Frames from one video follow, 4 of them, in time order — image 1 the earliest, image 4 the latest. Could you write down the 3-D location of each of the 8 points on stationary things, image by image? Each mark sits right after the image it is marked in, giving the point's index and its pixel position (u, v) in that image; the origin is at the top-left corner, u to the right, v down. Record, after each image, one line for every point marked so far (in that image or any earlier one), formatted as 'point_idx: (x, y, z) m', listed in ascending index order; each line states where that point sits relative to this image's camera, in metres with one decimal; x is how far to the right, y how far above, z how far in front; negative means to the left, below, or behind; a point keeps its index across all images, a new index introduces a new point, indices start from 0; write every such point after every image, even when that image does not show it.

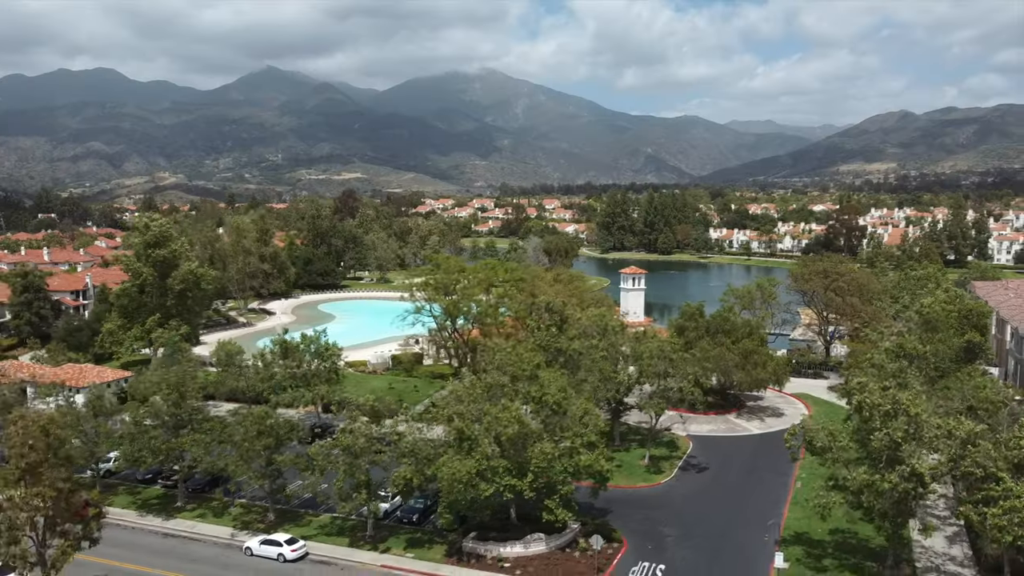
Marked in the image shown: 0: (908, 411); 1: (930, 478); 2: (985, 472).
0: (+9.6, -3.0, +19.8) m
1: (+9.9, -4.5, +19.3) m
2: (+11.0, -4.3, +18.9) m
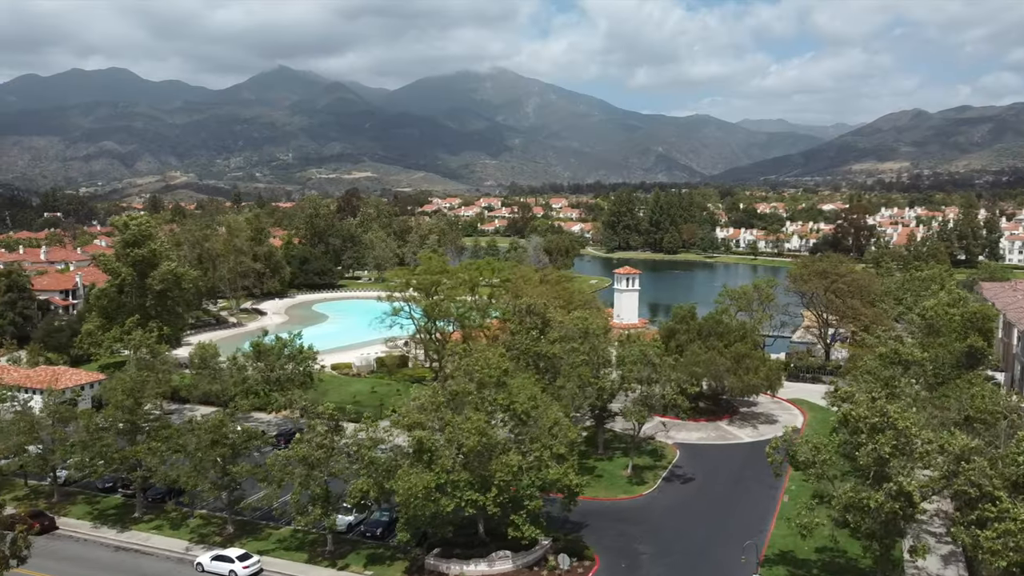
0: (+8.6, -3.1, +18.3) m
1: (+8.9, -4.6, +17.8) m
2: (+10.0, -4.3, +17.4) m
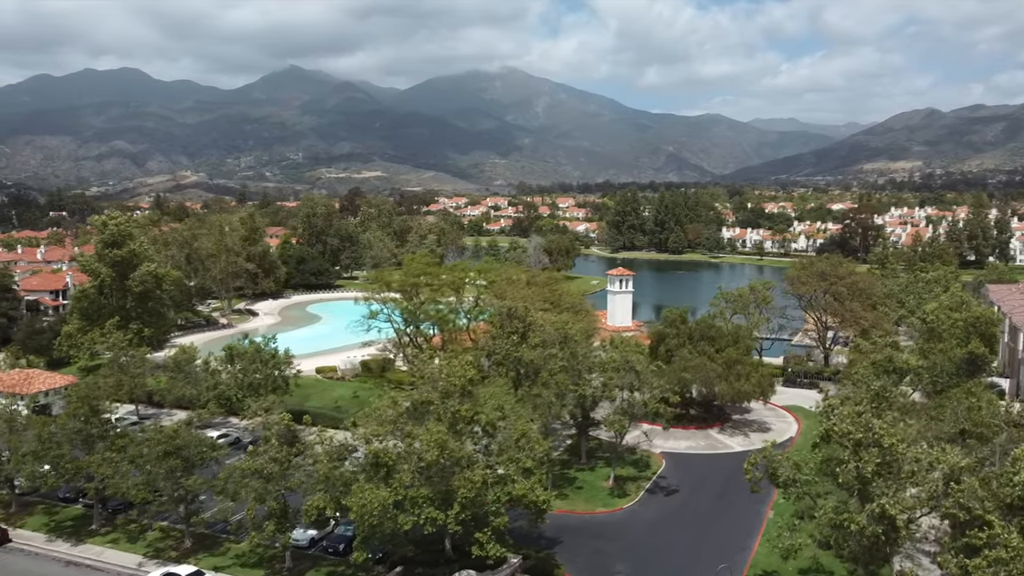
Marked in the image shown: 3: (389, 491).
0: (+7.7, -3.2, +17.0) m
1: (+8.0, -4.7, +16.5) m
2: (+9.1, -4.5, +16.1) m
3: (-2.9, -4.8, +19.4) m
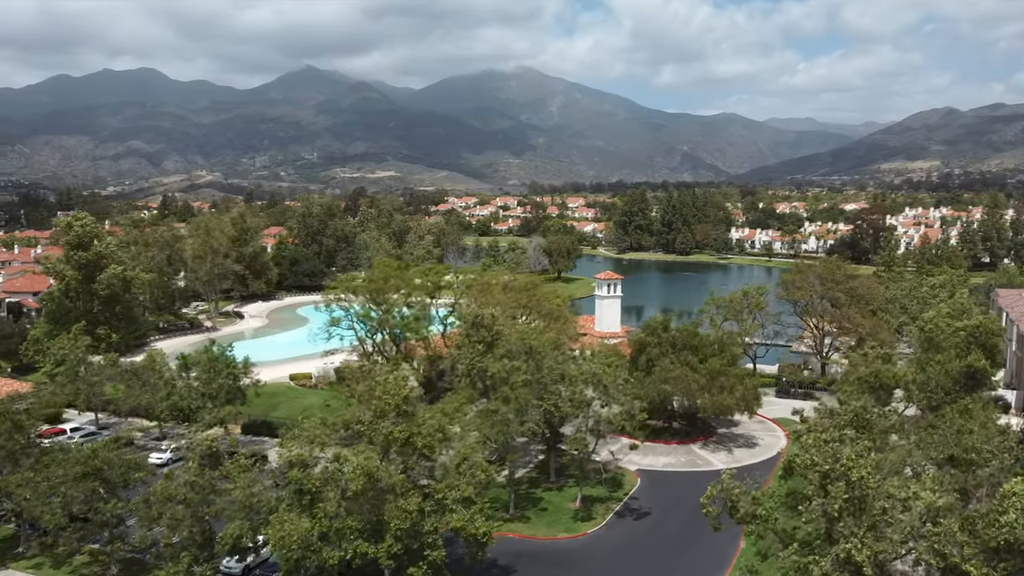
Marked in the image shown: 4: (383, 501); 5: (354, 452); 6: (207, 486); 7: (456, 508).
0: (+6.2, -3.4, +15.0) m
1: (+6.5, -5.0, +14.5) m
2: (+7.6, -4.7, +14.1) m
3: (-4.4, -5.1, +17.6) m
4: (-2.9, -4.8, +18.3) m
5: (-3.6, -3.8, +18.8) m
6: (-7.3, -4.8, +19.6) m
7: (-1.3, -5.1, +18.7) m
